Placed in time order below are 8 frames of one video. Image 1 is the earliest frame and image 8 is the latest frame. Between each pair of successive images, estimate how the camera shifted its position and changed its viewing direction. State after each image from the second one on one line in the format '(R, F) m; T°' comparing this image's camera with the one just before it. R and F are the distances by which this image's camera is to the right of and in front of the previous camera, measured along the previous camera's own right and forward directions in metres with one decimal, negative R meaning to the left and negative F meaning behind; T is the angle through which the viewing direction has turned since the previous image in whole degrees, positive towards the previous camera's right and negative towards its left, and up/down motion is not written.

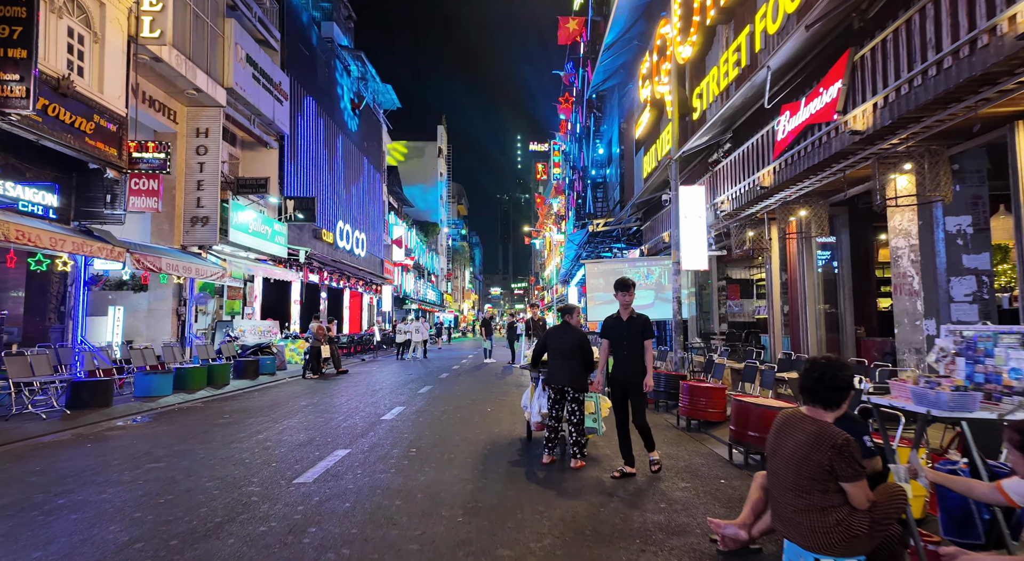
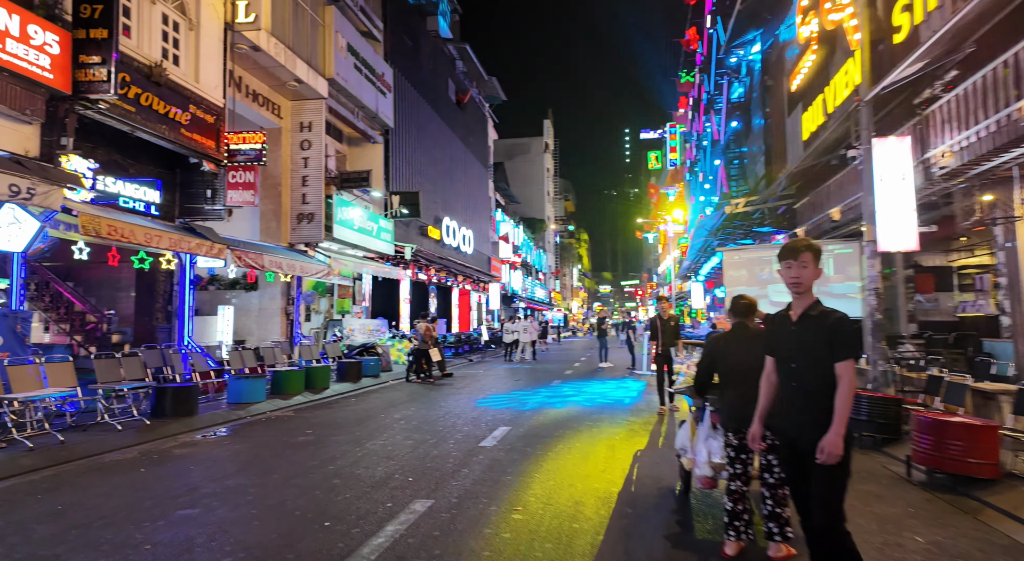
(-0.3, +1.9) m; -10°
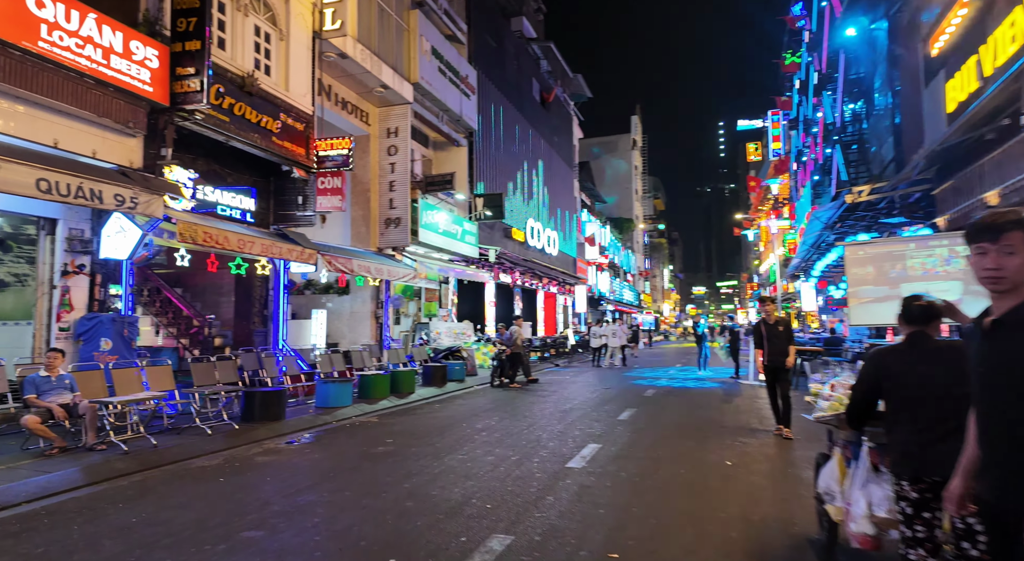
(0.0, +0.6) m; -8°
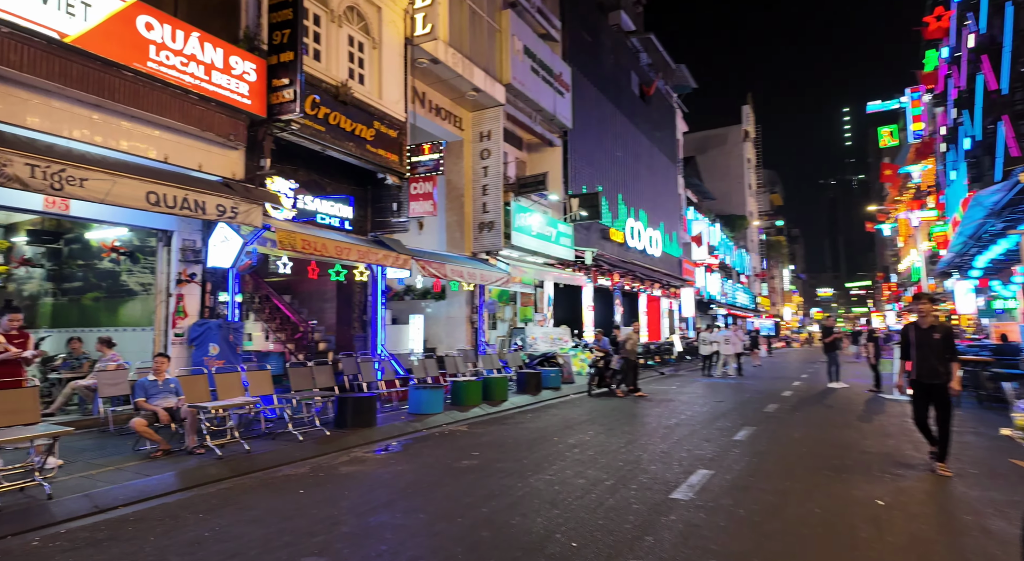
(+0.1, +0.6) m; -10°
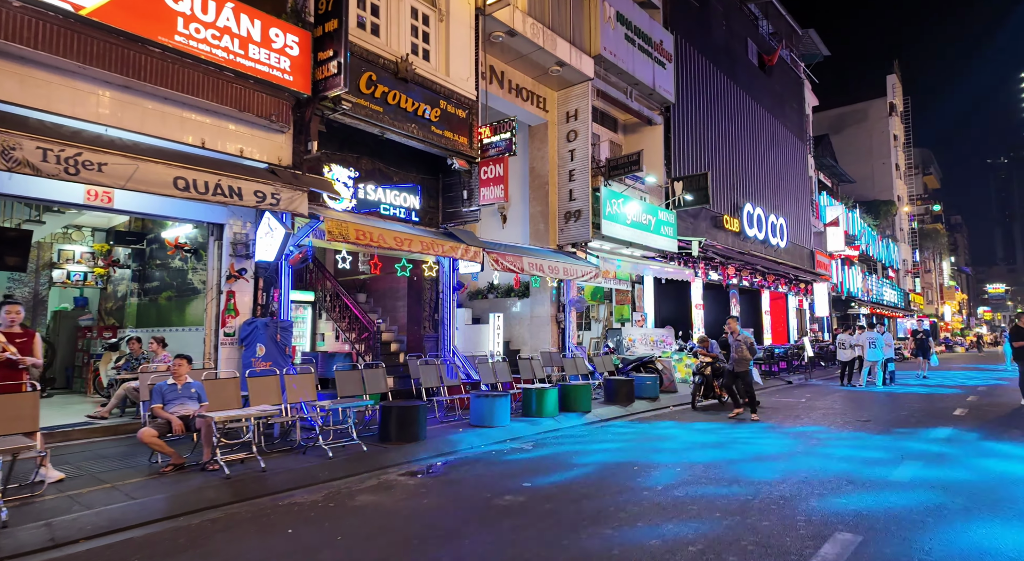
(+0.6, +1.7) m; -11°
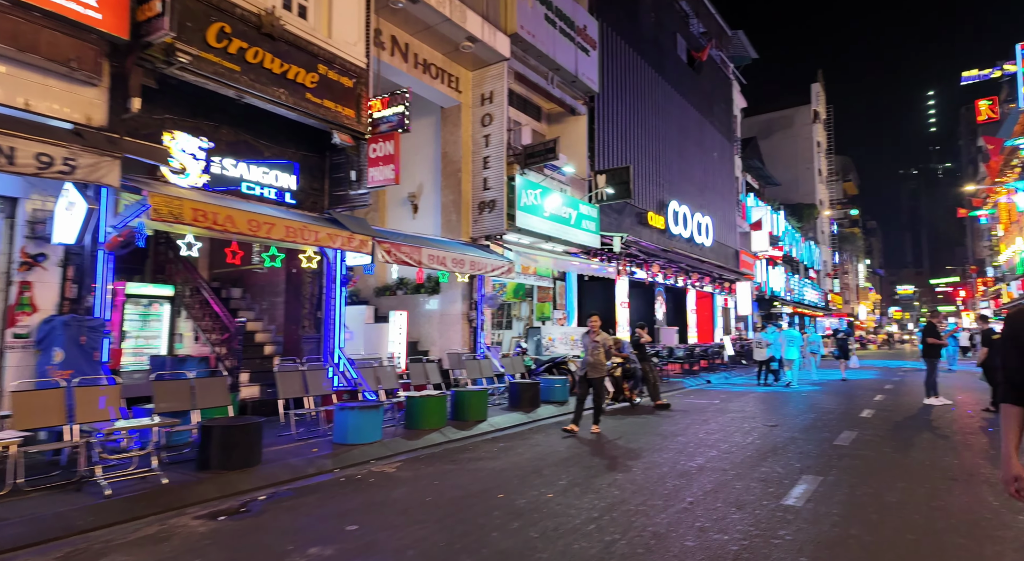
(+1.0, +1.4) m; +6°
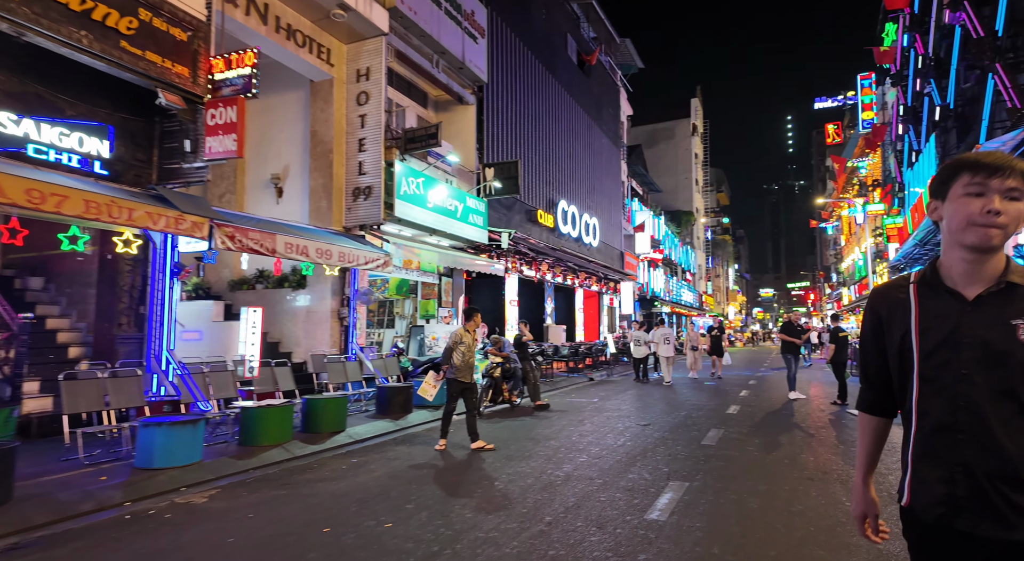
(+0.5, +1.0) m; +10°
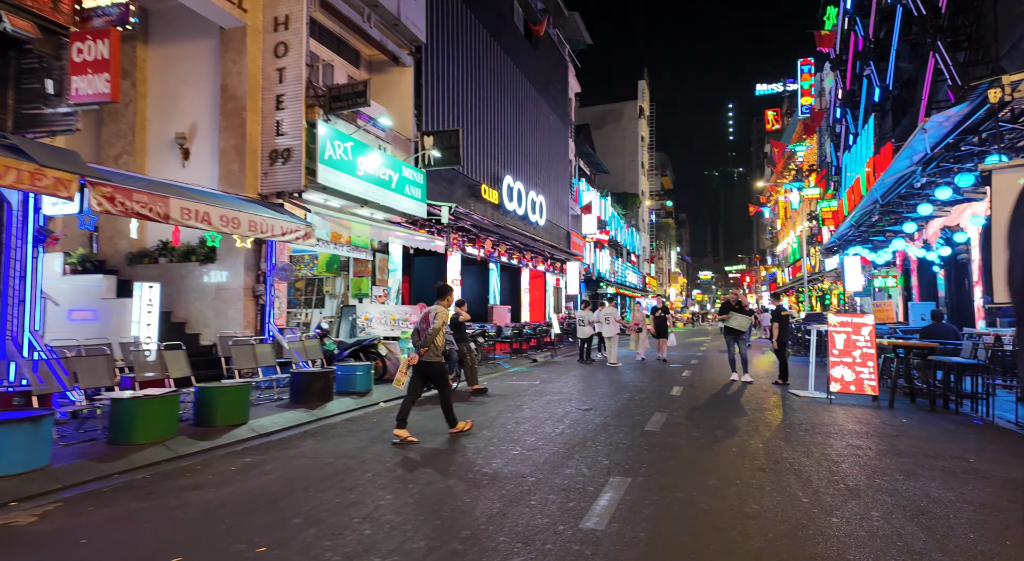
(+0.3, +1.1) m; +5°
